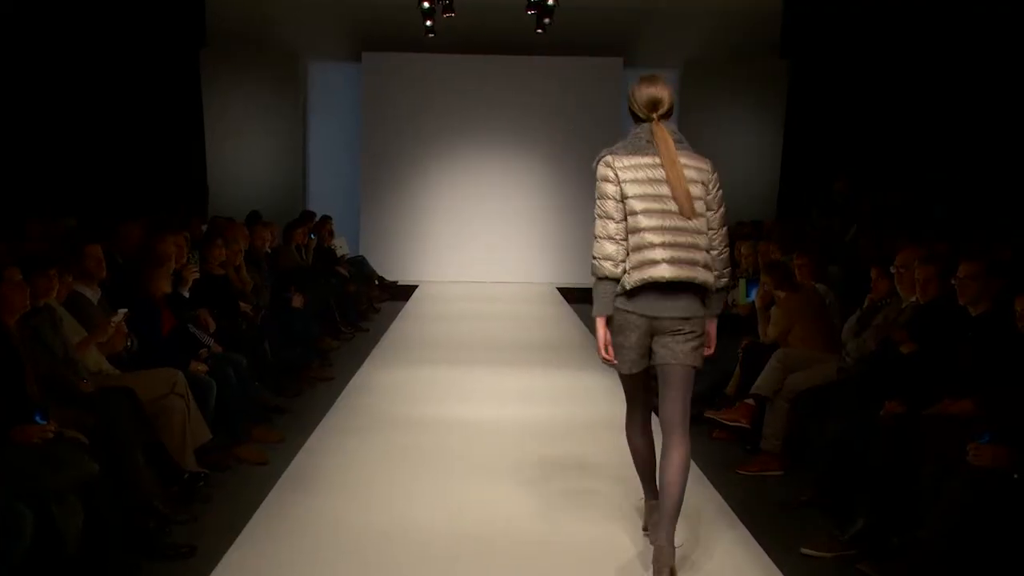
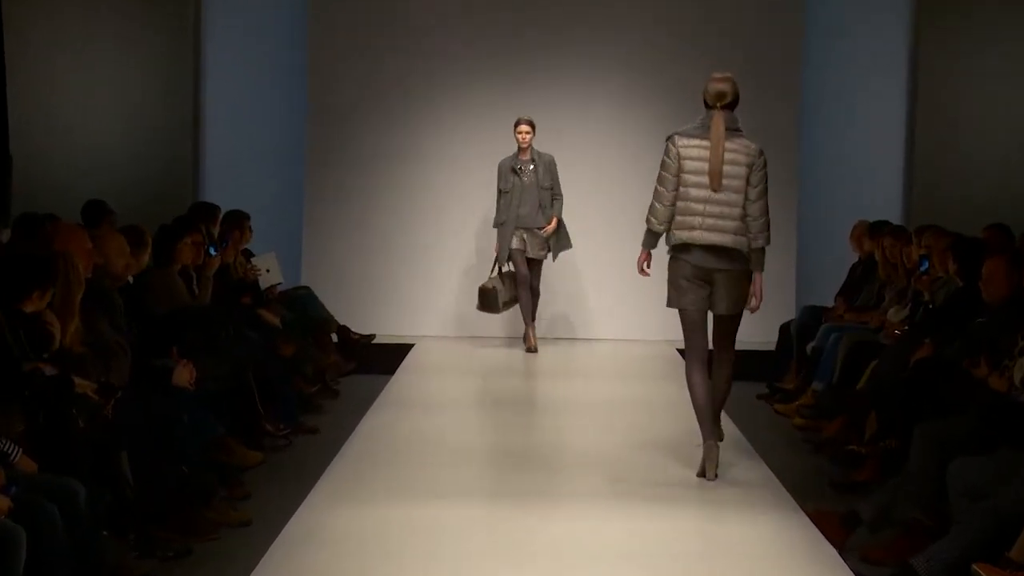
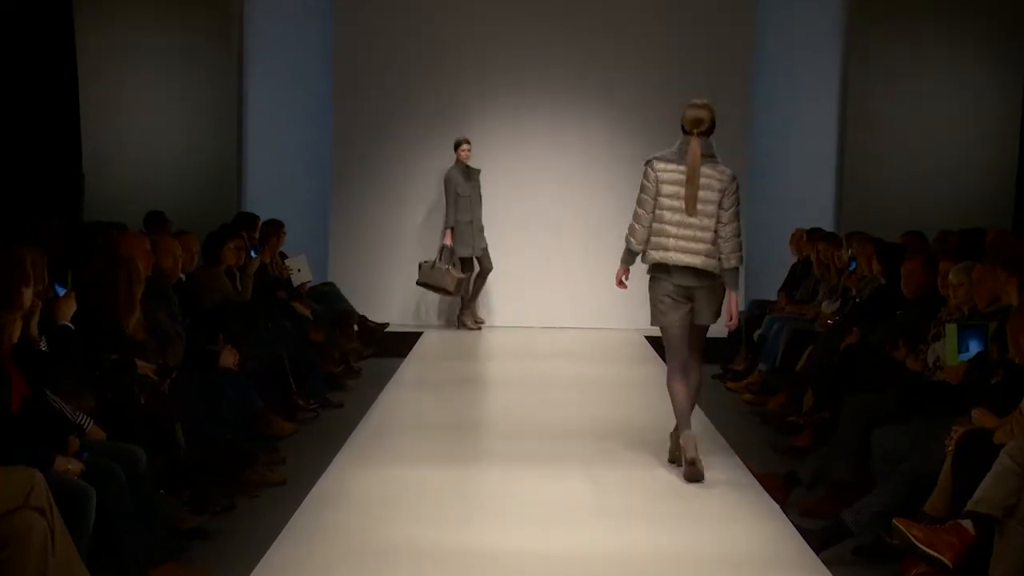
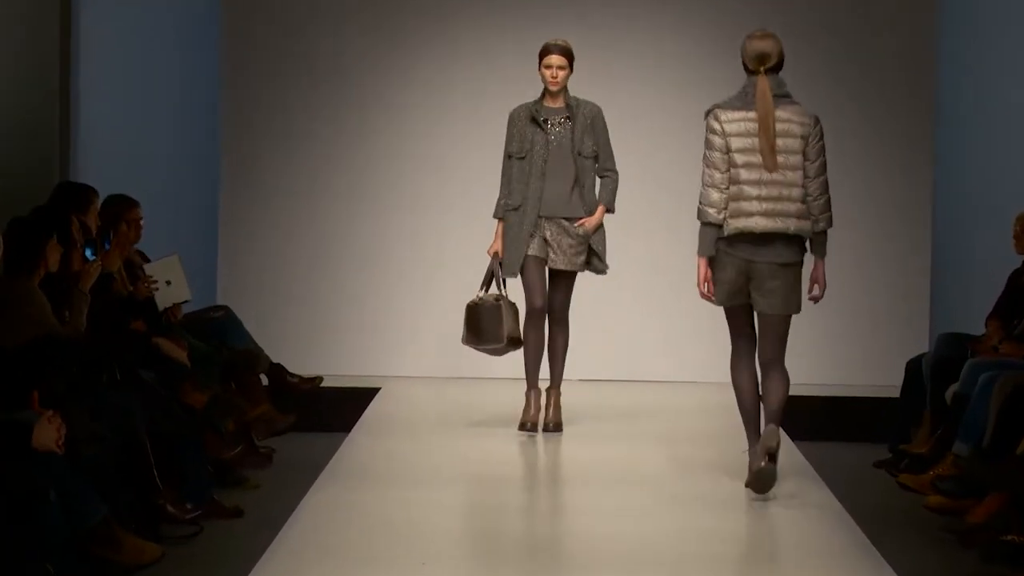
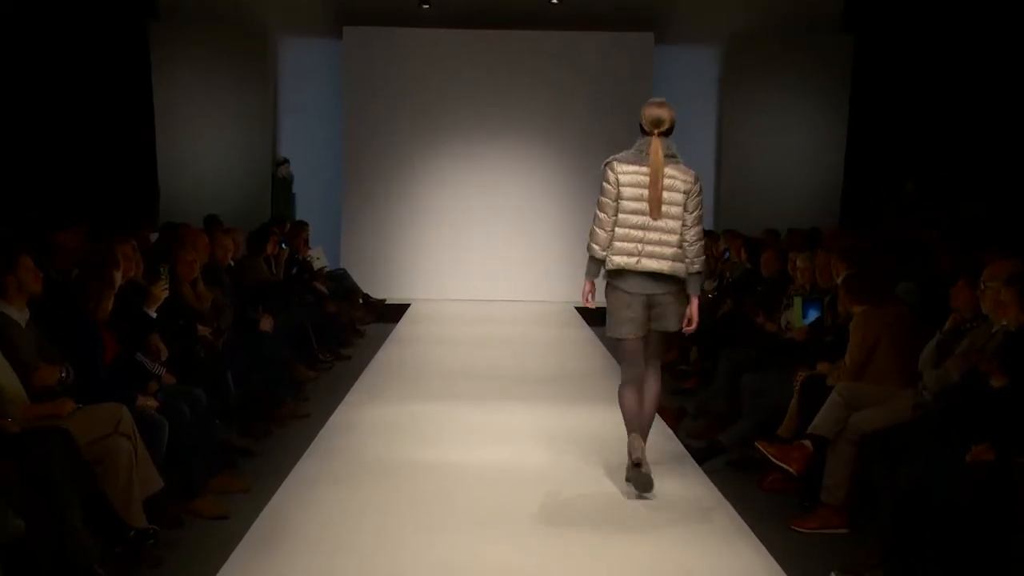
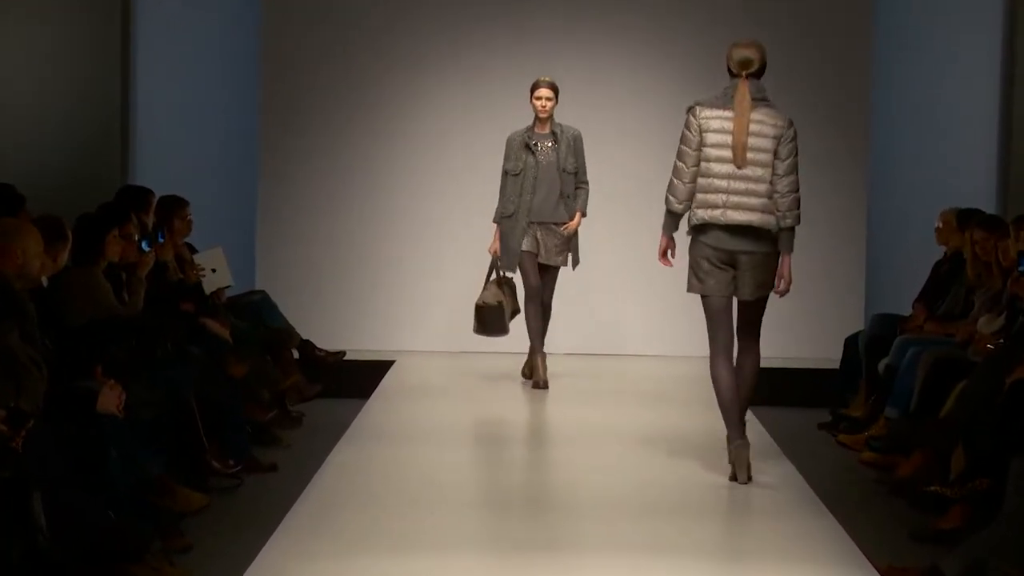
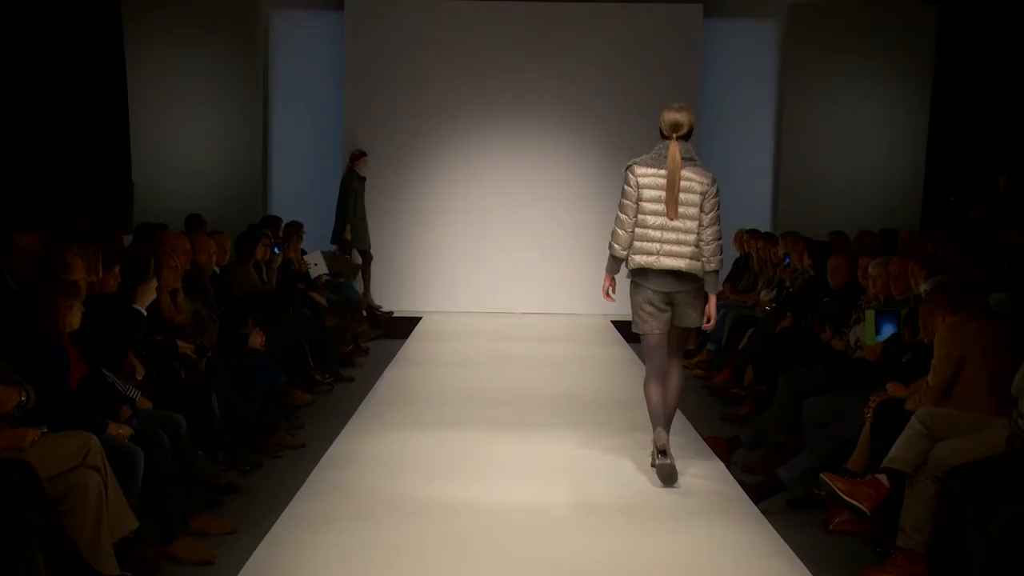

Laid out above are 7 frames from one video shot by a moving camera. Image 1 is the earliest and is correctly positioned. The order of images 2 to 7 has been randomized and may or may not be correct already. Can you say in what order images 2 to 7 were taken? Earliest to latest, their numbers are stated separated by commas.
5, 7, 3, 2, 6, 4
